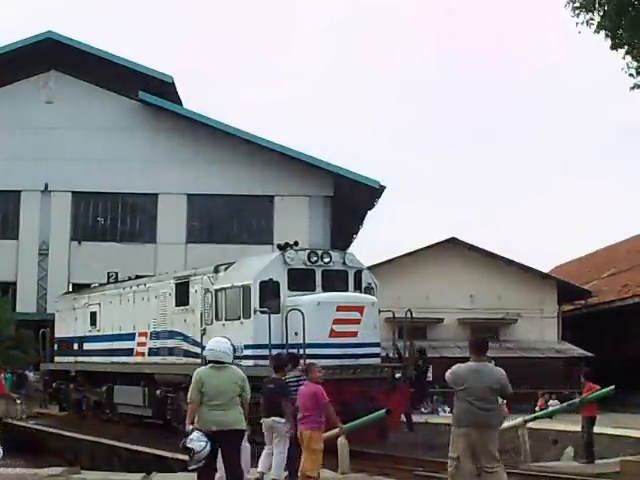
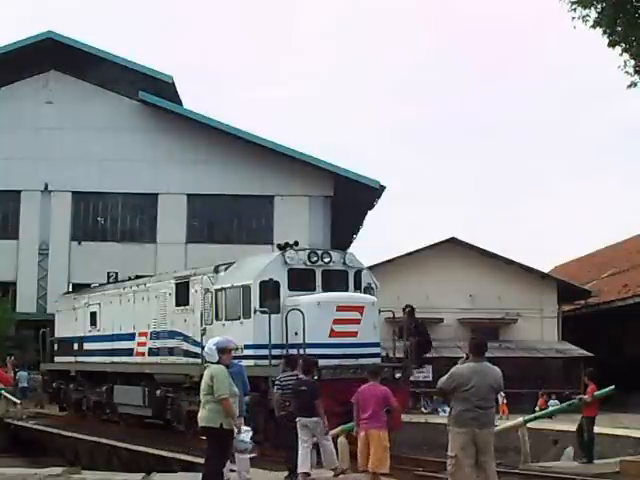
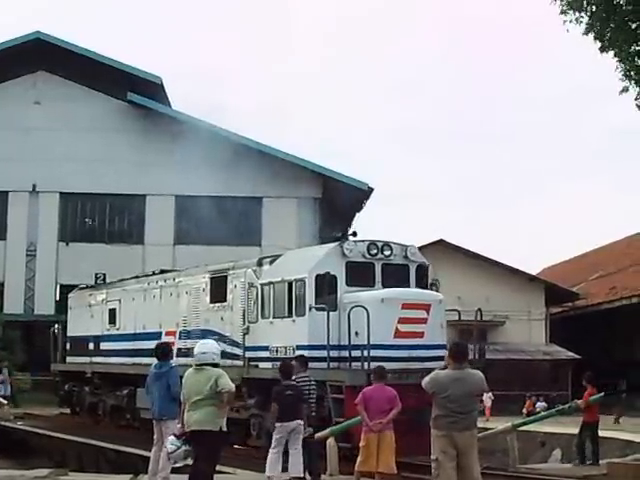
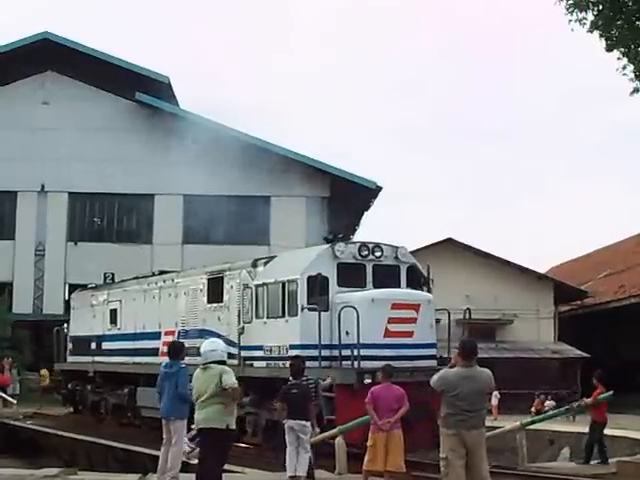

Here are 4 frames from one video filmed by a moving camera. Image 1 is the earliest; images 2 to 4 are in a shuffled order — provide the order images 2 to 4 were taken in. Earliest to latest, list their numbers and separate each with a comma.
2, 4, 3
